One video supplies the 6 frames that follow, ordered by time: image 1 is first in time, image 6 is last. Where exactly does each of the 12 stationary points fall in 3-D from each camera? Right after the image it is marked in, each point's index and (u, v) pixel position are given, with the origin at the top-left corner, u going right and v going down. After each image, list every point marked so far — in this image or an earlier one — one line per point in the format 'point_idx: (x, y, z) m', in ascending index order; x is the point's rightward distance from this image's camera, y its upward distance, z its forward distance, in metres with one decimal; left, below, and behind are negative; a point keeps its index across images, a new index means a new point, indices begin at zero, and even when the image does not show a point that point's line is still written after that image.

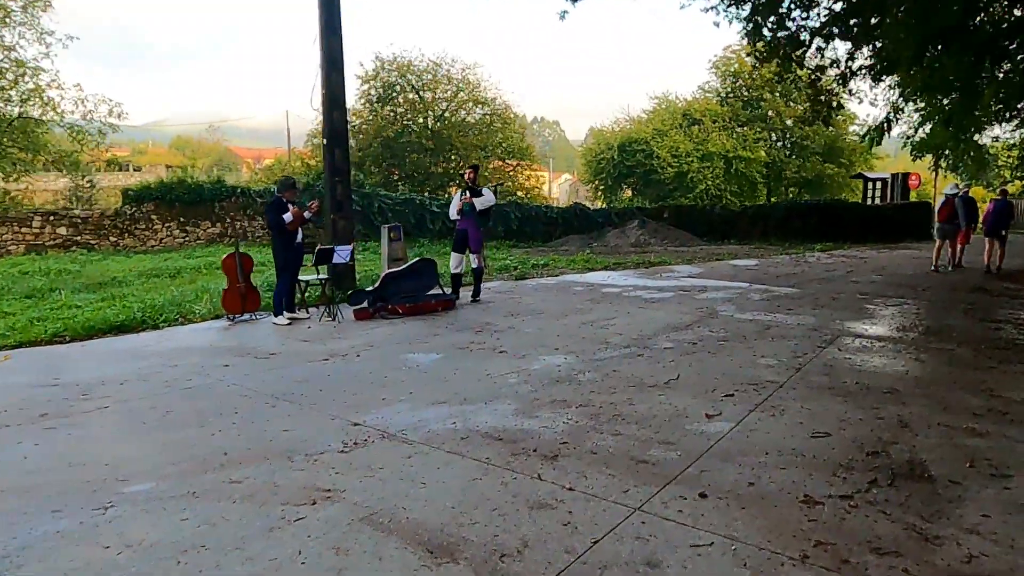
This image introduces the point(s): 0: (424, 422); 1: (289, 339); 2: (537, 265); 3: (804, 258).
0: (-0.5, -0.7, +3.8) m
1: (-1.8, -0.4, +6.0) m
2: (+0.4, +0.3, +10.8) m
3: (+4.7, +0.5, +12.3) m
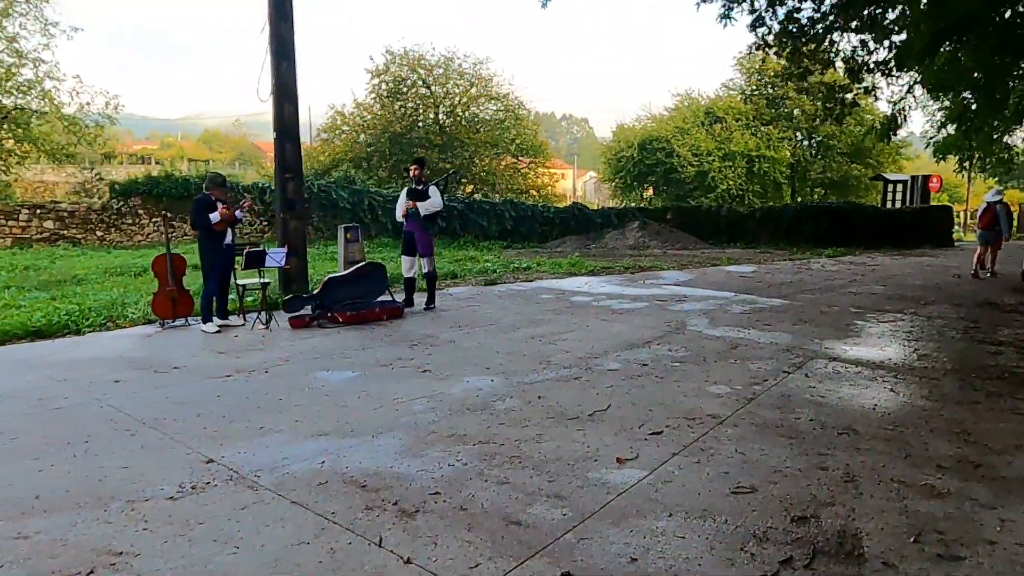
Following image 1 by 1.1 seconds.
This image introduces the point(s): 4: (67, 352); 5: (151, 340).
0: (-1.0, -0.8, +3.3) m
1: (-2.2, -0.4, +5.5) m
2: (+0.1, +0.2, +10.2) m
3: (+4.5, +0.4, +11.5) m
4: (-3.2, -0.5, +5.4) m
5: (-2.8, -0.4, +5.8) m
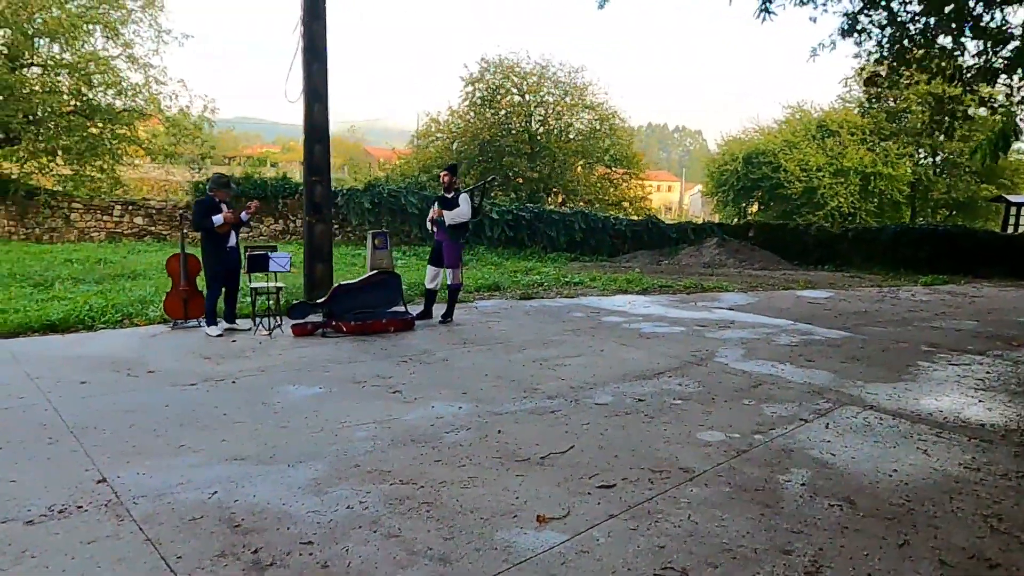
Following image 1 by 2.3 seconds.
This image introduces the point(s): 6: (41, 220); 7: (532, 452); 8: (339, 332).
0: (-1.3, -0.8, +3.0) m
1: (-2.2, -0.5, +5.3) m
2: (+0.7, 0.0, +9.7) m
3: (+5.3, -0.1, +10.4) m
4: (-3.2, -0.4, +5.4) m
5: (-2.7, -0.4, +5.7) m
6: (-9.9, +1.4, +16.1) m
7: (+0.1, -0.8, +3.5) m
8: (-1.4, -0.4, +6.1) m
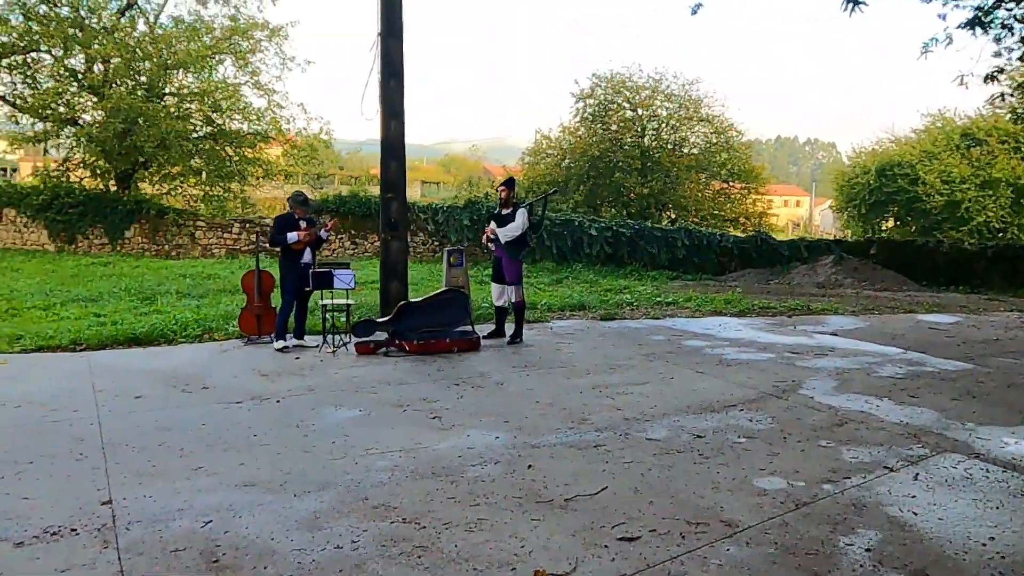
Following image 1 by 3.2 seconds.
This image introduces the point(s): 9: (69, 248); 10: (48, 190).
0: (-1.3, -0.9, +2.9) m
1: (-1.8, -0.6, +5.4) m
2: (+1.8, -0.2, +9.2) m
3: (+6.4, -0.4, +9.2) m
4: (-2.7, -0.5, +5.6) m
5: (-2.2, -0.5, +5.8) m
6: (-7.7, +1.1, +17.2) m
7: (+0.2, -0.9, +3.2) m
8: (-0.9, -0.5, +6.0) m
9: (-9.9, +0.9, +17.1) m
10: (-10.5, +2.2, +17.2) m
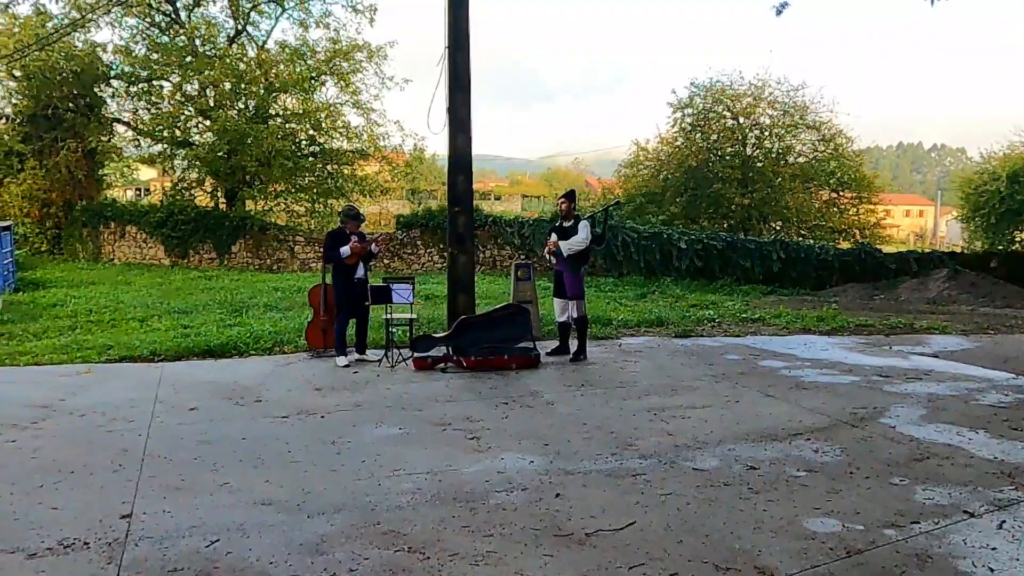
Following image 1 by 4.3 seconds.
0: (-1.2, -0.9, +2.9) m
1: (-1.4, -0.7, +5.4) m
2: (+2.7, -0.4, +8.7) m
3: (+7.2, -0.6, +8.1) m
4: (-2.3, -0.6, +5.7) m
5: (-1.8, -0.6, +5.9) m
6: (-5.6, +0.8, +18.0) m
7: (+0.3, -0.9, +2.9) m
8: (-0.4, -0.6, +5.9) m
9: (-7.9, +0.6, +18.2) m
10: (-8.4, +1.9, +18.3) m
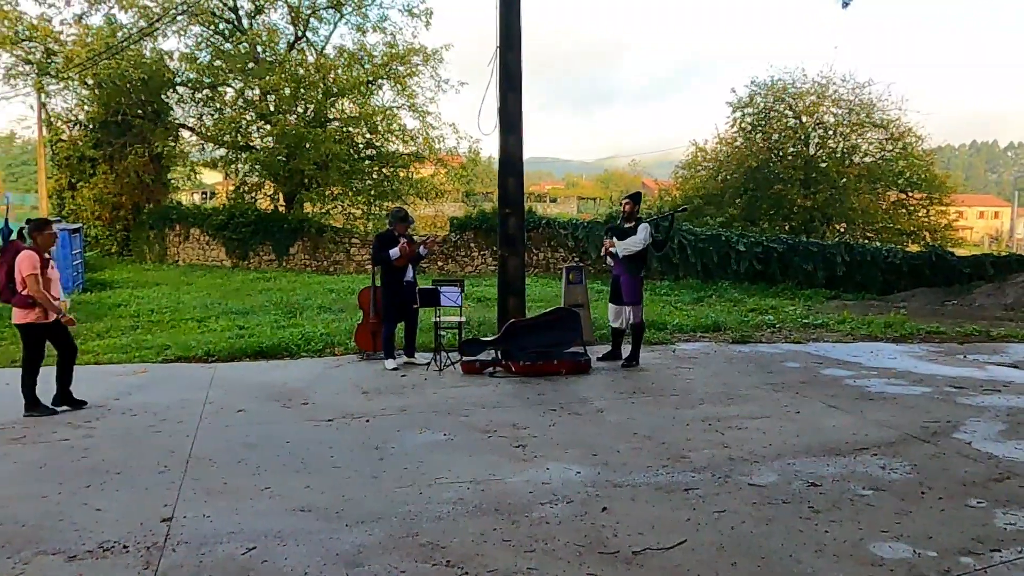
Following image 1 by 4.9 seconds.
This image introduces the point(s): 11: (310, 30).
0: (-1.1, -0.9, +2.8) m
1: (-1.1, -0.7, +5.3) m
2: (+3.3, -0.4, +8.4) m
3: (+7.8, -0.6, +7.4) m
4: (-1.9, -0.7, +5.7) m
5: (-1.4, -0.6, +5.9) m
6: (-4.4, +0.8, +18.2) m
7: (+0.4, -0.9, +2.8) m
8: (0.0, -0.6, +5.8) m
9: (-6.5, +0.6, +18.6) m
10: (-7.0, +1.9, +18.8) m
11: (-5.1, +6.5, +19.1) m
